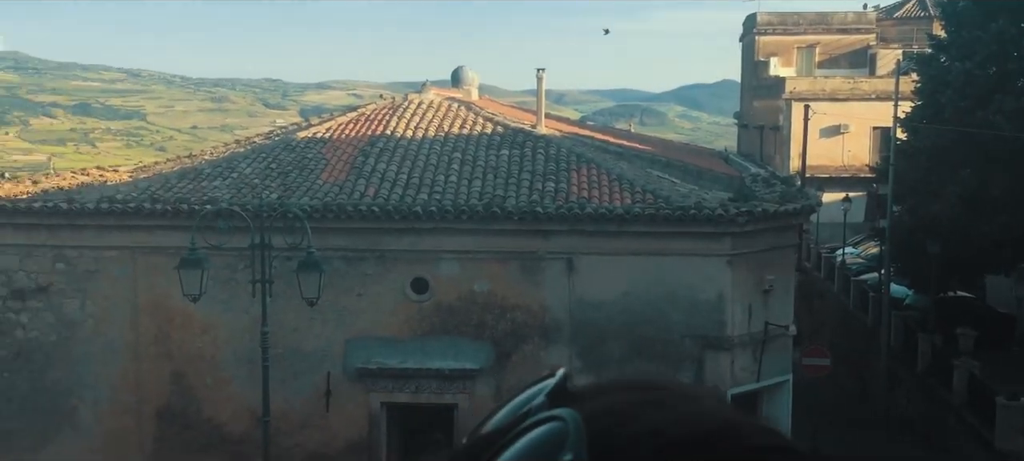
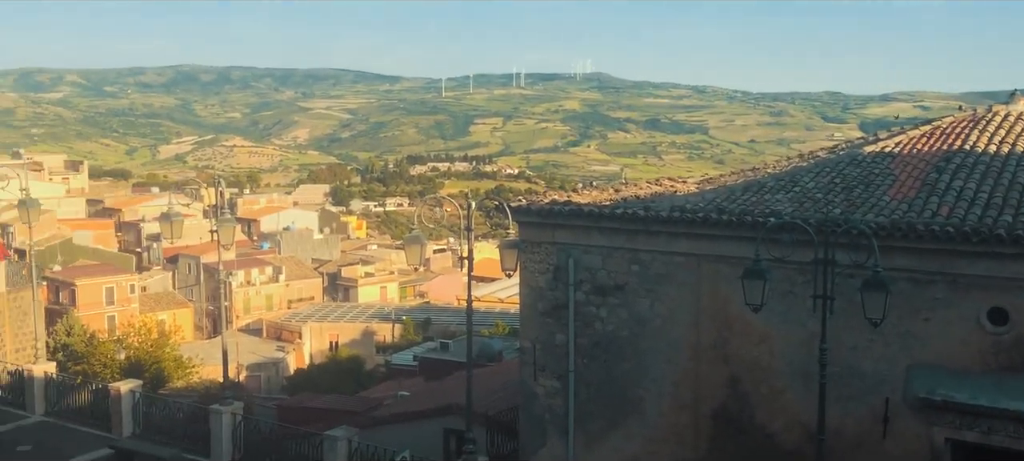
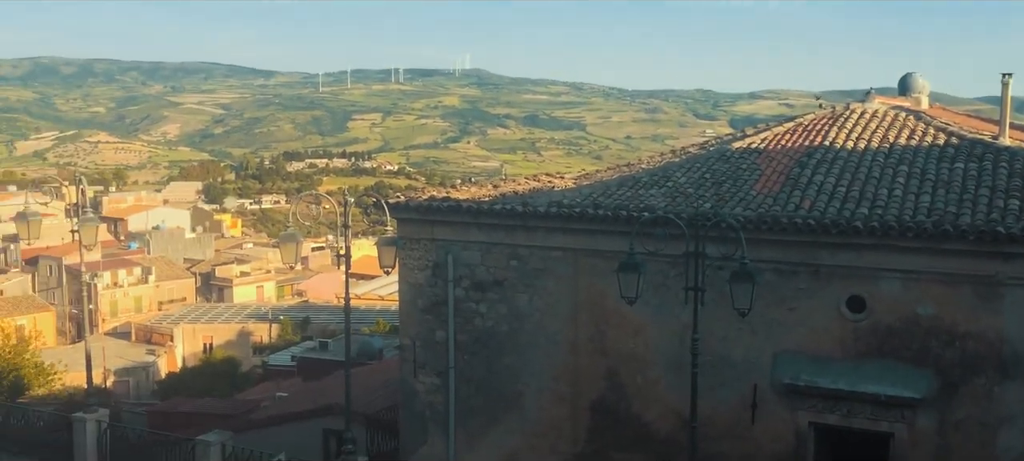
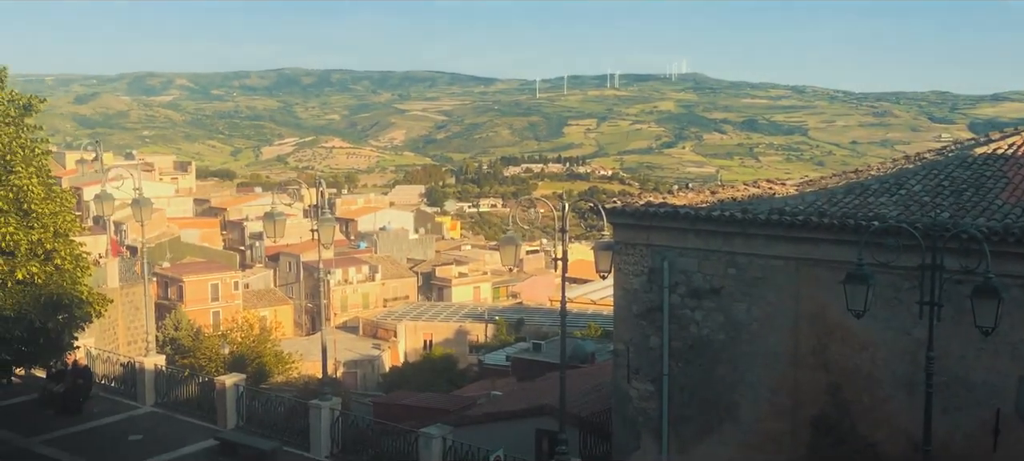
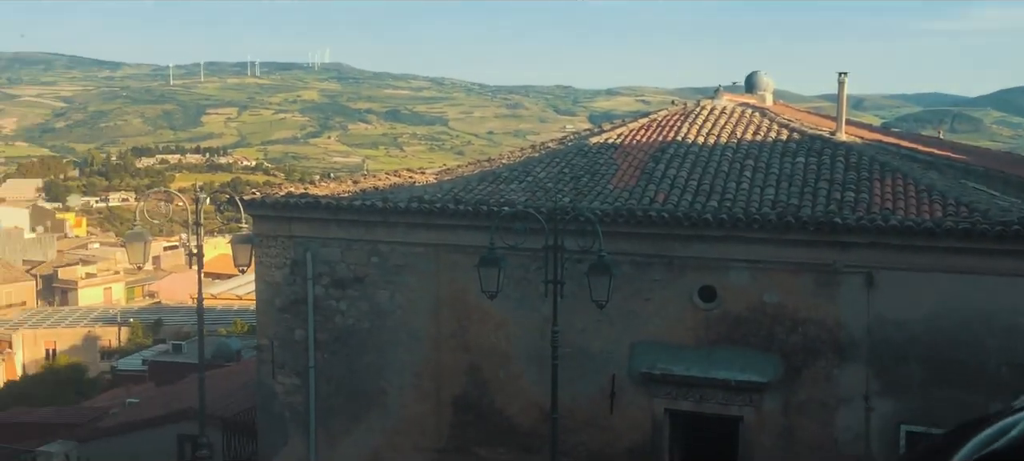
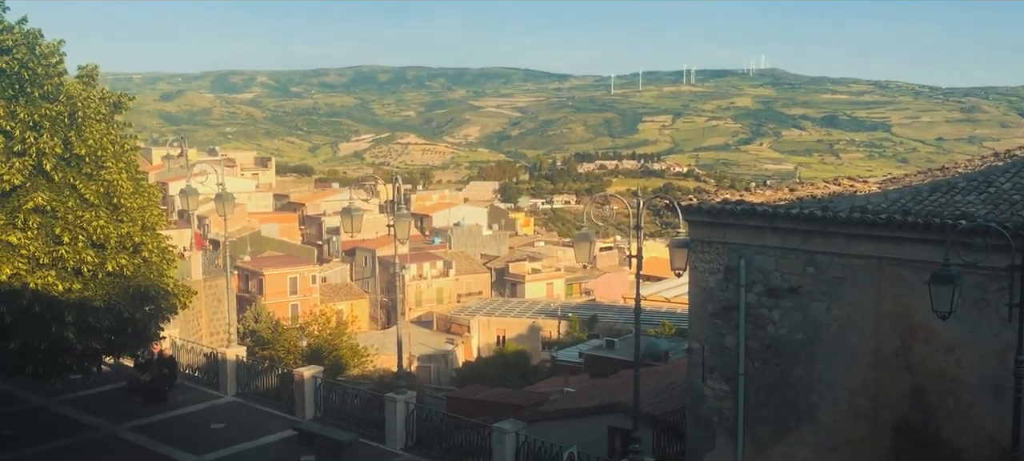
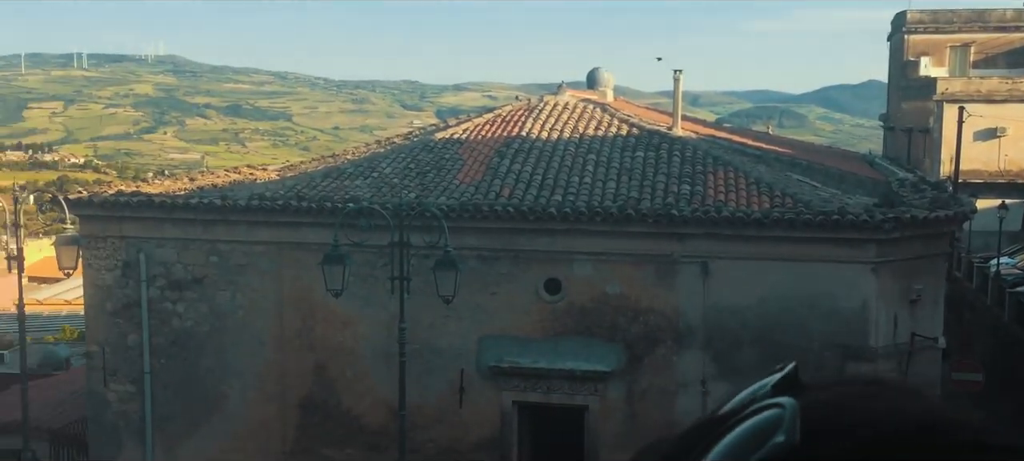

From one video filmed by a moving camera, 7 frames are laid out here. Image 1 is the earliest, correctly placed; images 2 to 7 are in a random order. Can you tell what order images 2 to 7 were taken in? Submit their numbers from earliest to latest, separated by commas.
7, 5, 3, 2, 4, 6
